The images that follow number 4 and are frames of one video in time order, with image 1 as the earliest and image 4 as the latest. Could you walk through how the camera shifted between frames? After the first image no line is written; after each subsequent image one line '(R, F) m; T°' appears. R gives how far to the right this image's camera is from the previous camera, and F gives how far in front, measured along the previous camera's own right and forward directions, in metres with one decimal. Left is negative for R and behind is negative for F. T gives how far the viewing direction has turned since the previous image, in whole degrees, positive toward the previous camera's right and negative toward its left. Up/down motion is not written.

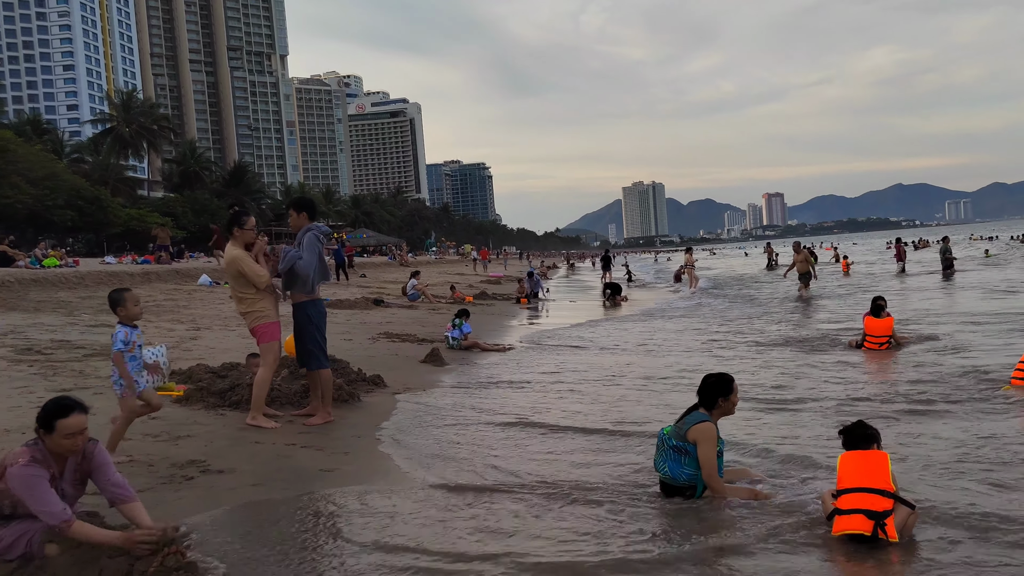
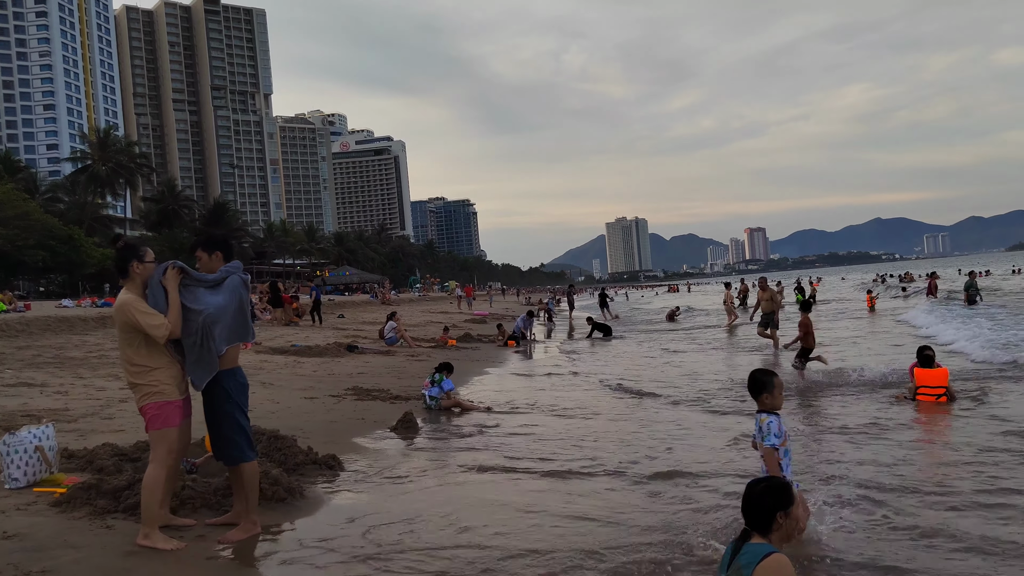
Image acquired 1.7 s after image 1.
(0.0, +1.4) m; +1°
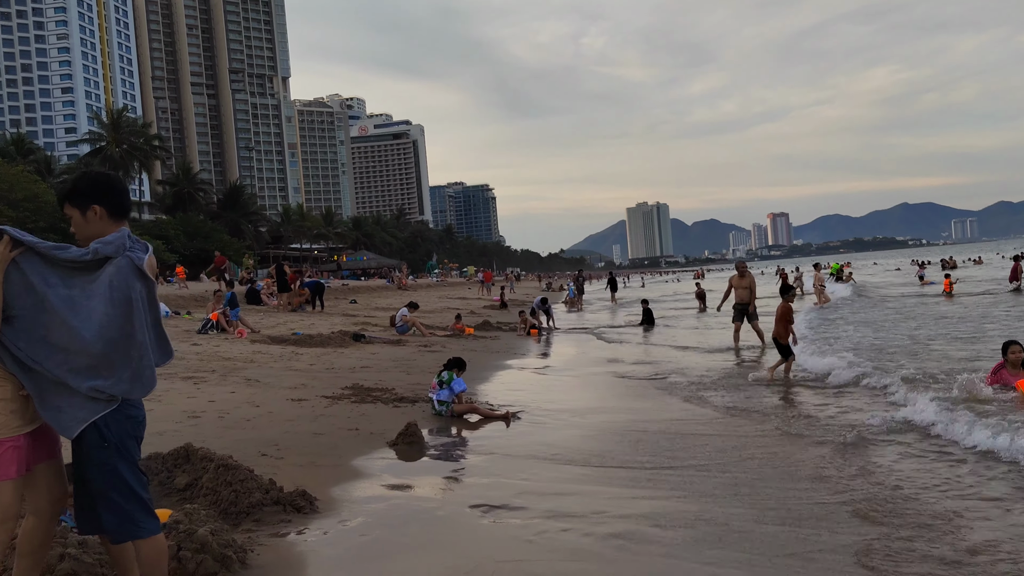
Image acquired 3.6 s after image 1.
(-0.1, +1.5) m; -1°
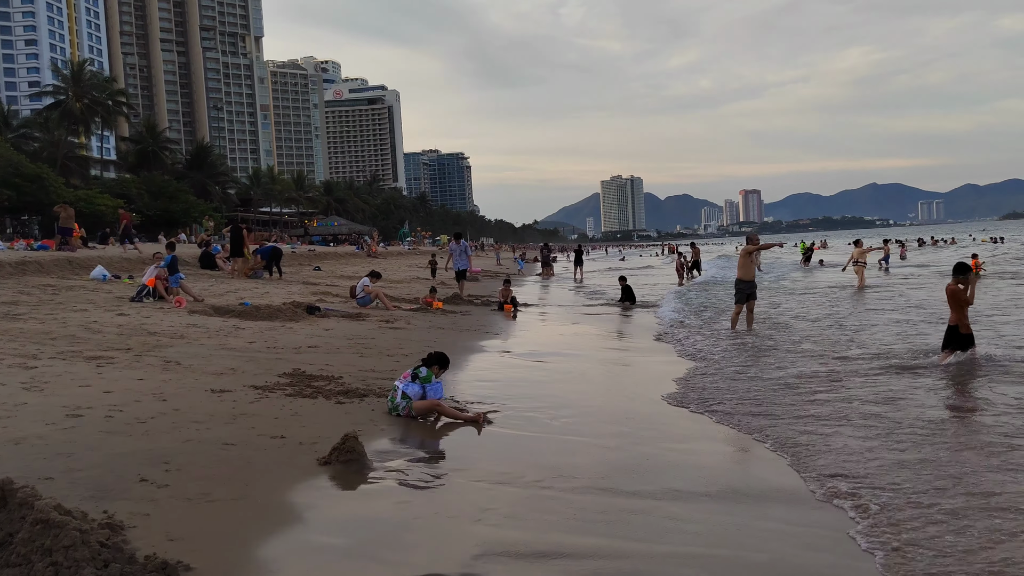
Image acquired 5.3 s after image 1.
(0.0, +1.4) m; +2°
